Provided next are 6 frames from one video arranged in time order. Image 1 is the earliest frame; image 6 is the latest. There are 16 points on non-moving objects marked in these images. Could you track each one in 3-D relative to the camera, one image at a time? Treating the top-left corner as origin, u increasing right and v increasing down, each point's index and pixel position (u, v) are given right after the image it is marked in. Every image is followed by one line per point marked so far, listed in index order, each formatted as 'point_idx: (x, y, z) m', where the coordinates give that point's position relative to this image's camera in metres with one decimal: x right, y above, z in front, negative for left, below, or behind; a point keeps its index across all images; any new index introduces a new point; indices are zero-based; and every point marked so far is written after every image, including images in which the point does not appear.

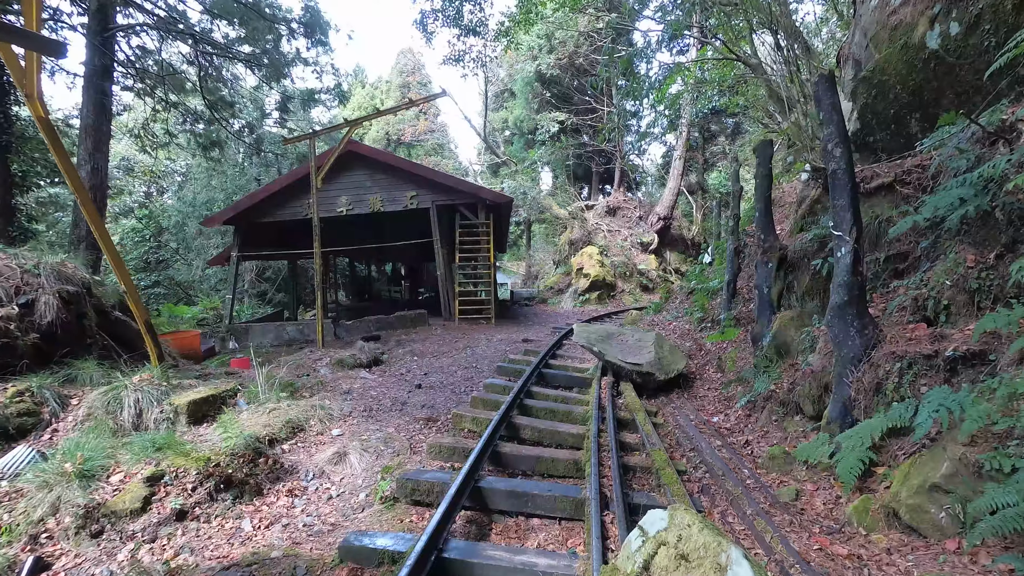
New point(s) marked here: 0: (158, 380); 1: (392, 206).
0: (-3.4, -0.9, +5.3) m
1: (-3.1, +2.2, +14.2) m
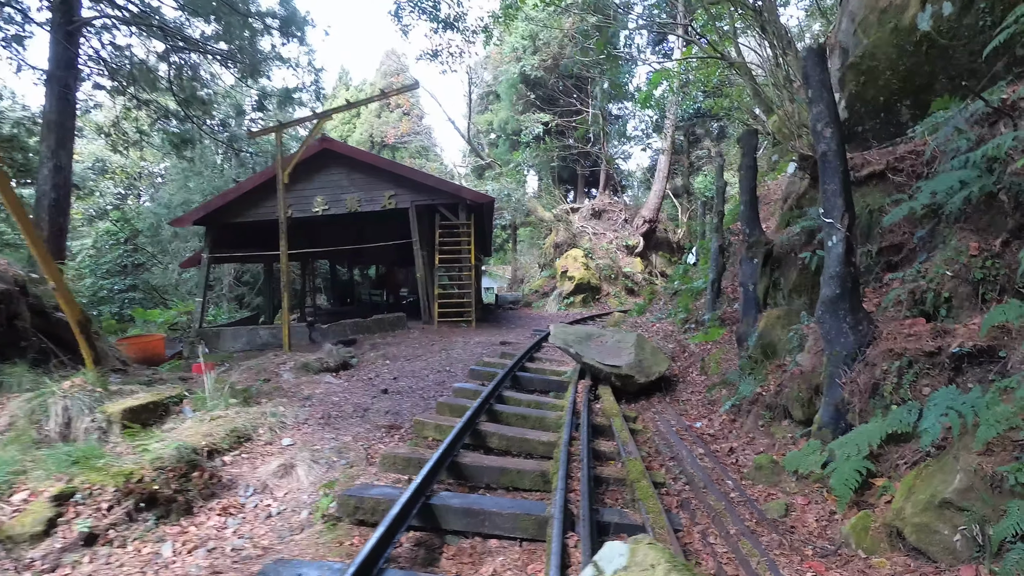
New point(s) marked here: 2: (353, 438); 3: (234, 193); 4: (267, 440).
0: (-3.7, -0.9, +4.8) m
1: (-3.6, +2.1, +13.8) m
2: (-1.3, -1.2, +4.5) m
3: (-6.5, +2.2, +12.8) m
4: (-2.0, -1.2, +4.4) m
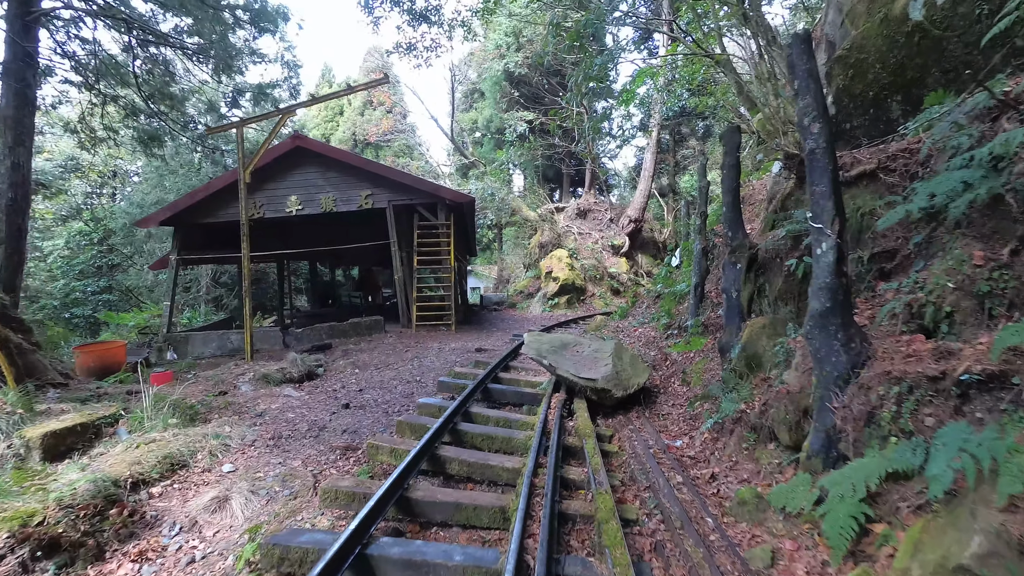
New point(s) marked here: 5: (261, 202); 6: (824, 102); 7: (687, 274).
0: (-4.0, -1.0, +4.4) m
1: (-4.1, +2.0, +13.3) m
2: (-1.6, -1.3, +4.1) m
3: (-6.9, +2.1, +12.2) m
4: (-2.2, -1.3, +4.0) m
5: (-6.1, +2.1, +13.2) m
6: (+1.8, +1.1, +3.1) m
7: (+2.9, +0.2, +8.9) m
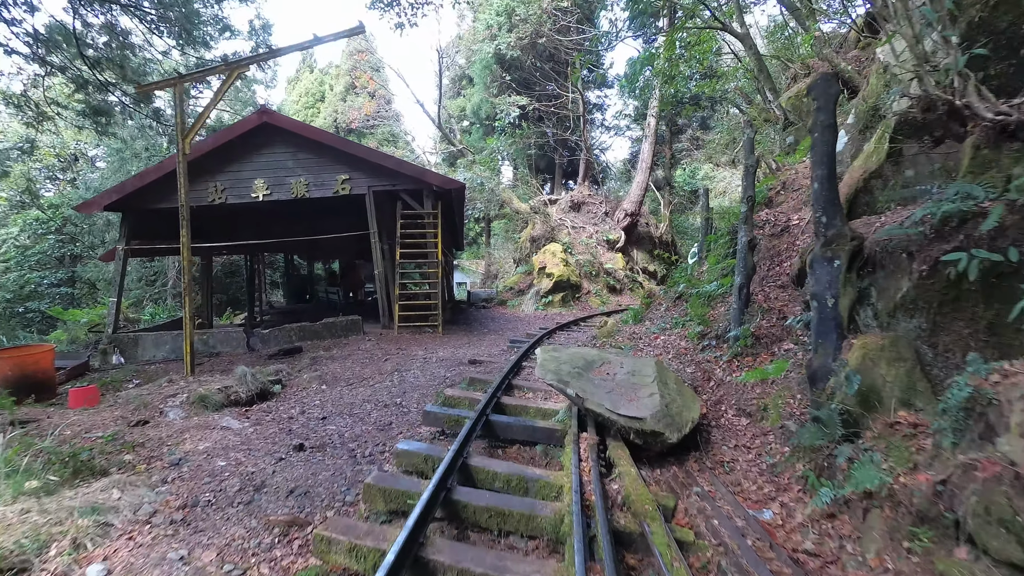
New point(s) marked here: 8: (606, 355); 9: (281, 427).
0: (-3.9, -0.9, +2.9) m
1: (-4.2, +2.1, +11.8) m
2: (-1.5, -1.3, +2.7) m
3: (-7.0, +2.2, +10.7) m
4: (-2.1, -1.3, +2.5) m
5: (-6.2, +2.2, +11.6) m
6: (+1.9, +1.0, +1.7) m
7: (+2.9, +0.2, +7.6) m
8: (+0.9, -0.6, +4.9) m
9: (-2.0, -1.2, +4.8) m
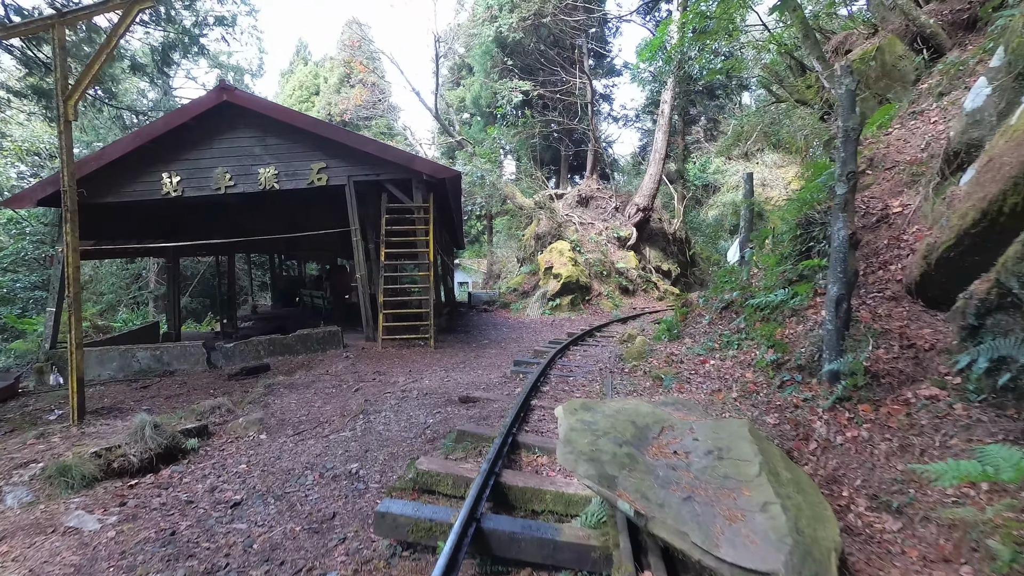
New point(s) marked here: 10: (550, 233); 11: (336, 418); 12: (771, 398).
0: (-3.9, -1.1, +1.3) m
1: (-4.1, +2.0, +10.2) m
2: (-1.4, -1.5, +1.0) m
3: (-7.0, +2.1, +9.0) m
4: (-2.1, -1.4, +0.9) m
5: (-6.1, +2.1, +10.0) m
6: (+1.9, +0.9, 0.0) m
7: (+2.9, +0.1, +5.9) m
8: (+0.9, -0.7, +3.2) m
9: (-2.0, -1.3, +3.1) m
10: (+1.4, +2.1, +20.3) m
11: (-1.7, -1.2, +5.1) m
12: (+2.1, -0.9, +4.3) m
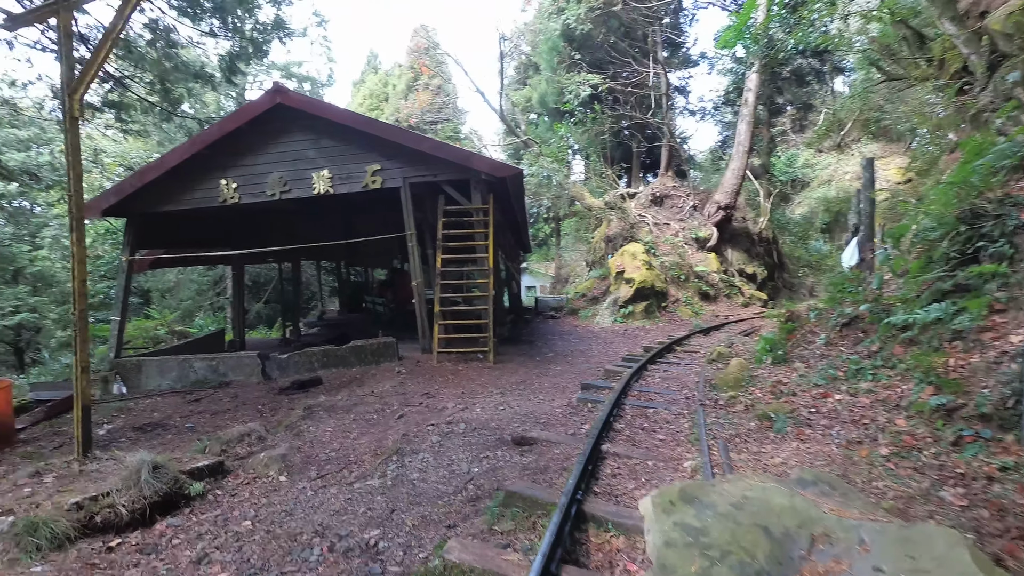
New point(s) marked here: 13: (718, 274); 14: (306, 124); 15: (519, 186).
0: (-3.8, -1.2, +0.8) m
1: (-2.9, +1.8, +9.7) m
2: (-1.5, -1.6, +0.3) m
3: (-5.9, +1.9, +8.9) m
4: (-2.1, -1.5, +0.2) m
5: (-5.0, +1.9, +9.7) m
6: (+1.8, +0.8, -1.1) m
7: (+3.5, 0.0, +4.6) m
8: (+1.1, -0.8, +2.1) m
9: (-1.7, -1.4, +2.4) m
10: (+3.8, +1.9, +19.0) m
11: (-1.2, -1.3, +4.3) m
12: (+2.4, -1.0, +3.1) m
13: (+6.5, +0.4, +17.1) m
14: (-3.7, +2.9, +9.6) m
15: (+0.2, +1.9, +10.4) m
